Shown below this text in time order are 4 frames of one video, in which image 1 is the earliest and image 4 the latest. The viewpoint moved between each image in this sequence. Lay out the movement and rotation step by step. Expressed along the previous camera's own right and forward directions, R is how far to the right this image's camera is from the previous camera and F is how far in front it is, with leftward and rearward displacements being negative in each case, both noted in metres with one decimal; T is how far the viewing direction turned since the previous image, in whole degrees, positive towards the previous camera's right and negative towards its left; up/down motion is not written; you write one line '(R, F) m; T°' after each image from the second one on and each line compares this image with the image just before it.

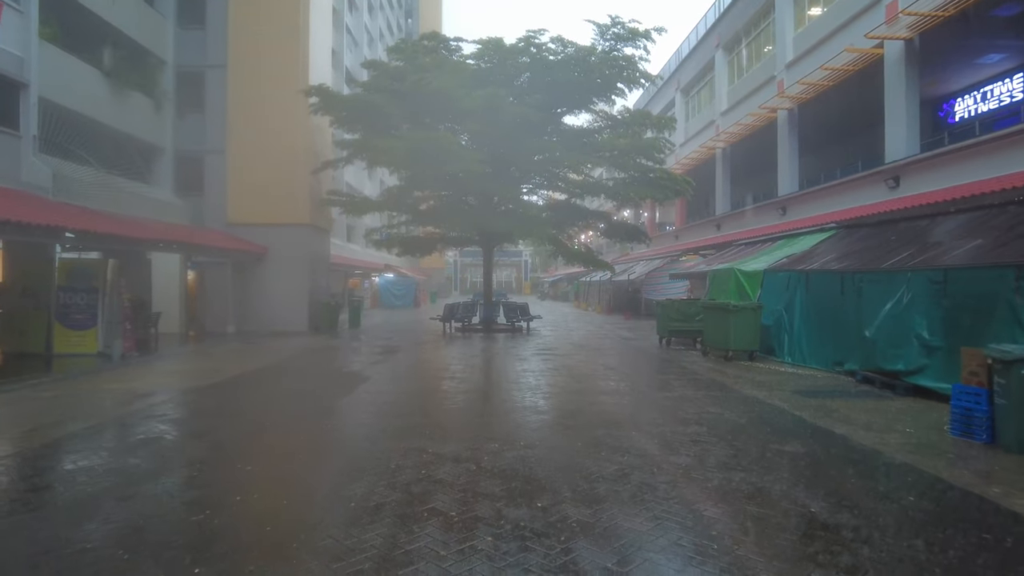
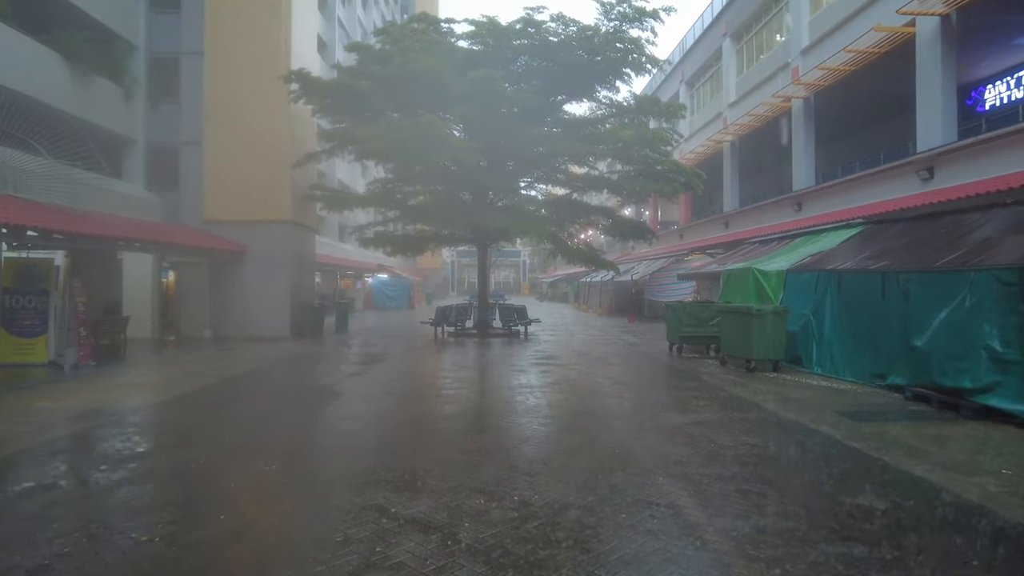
(+0.1, +1.4) m; 0°
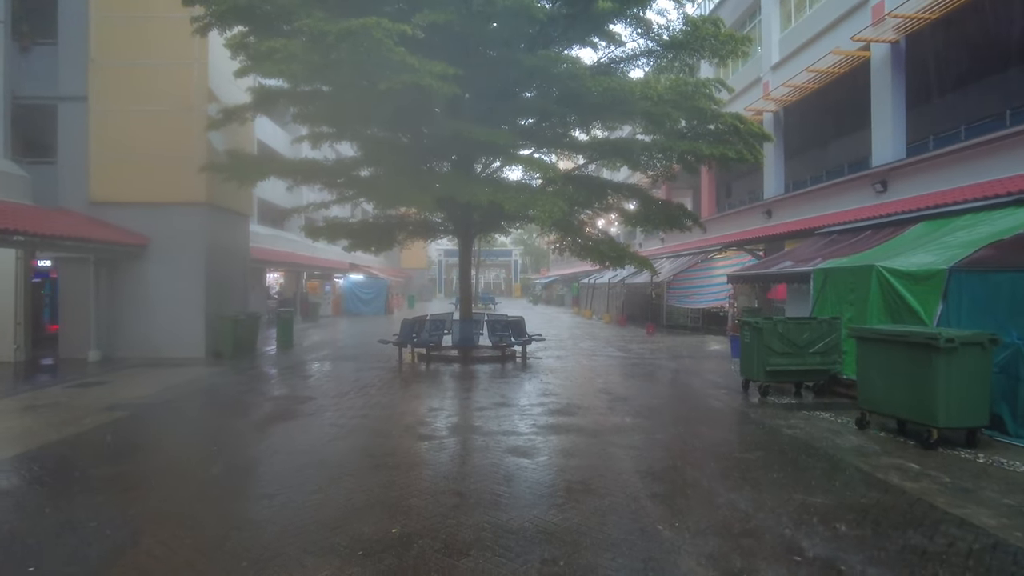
(-0.1, +4.9) m; +1°
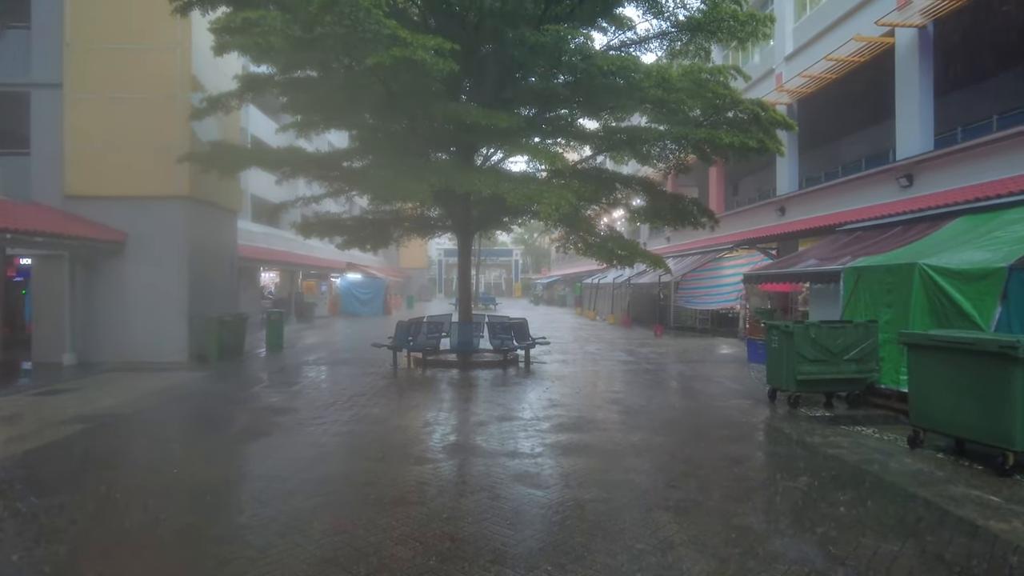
(0.0, +0.9) m; 0°
